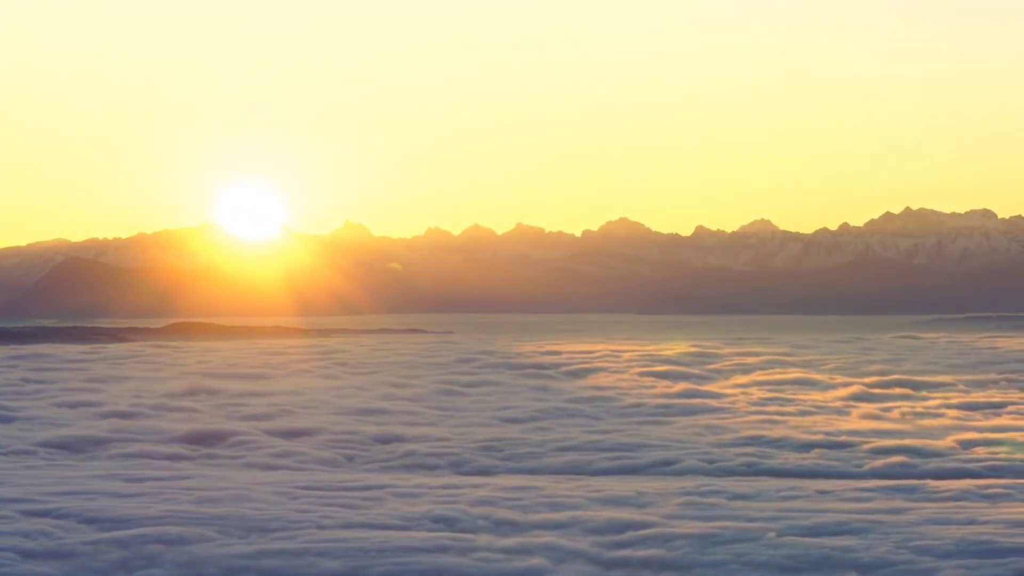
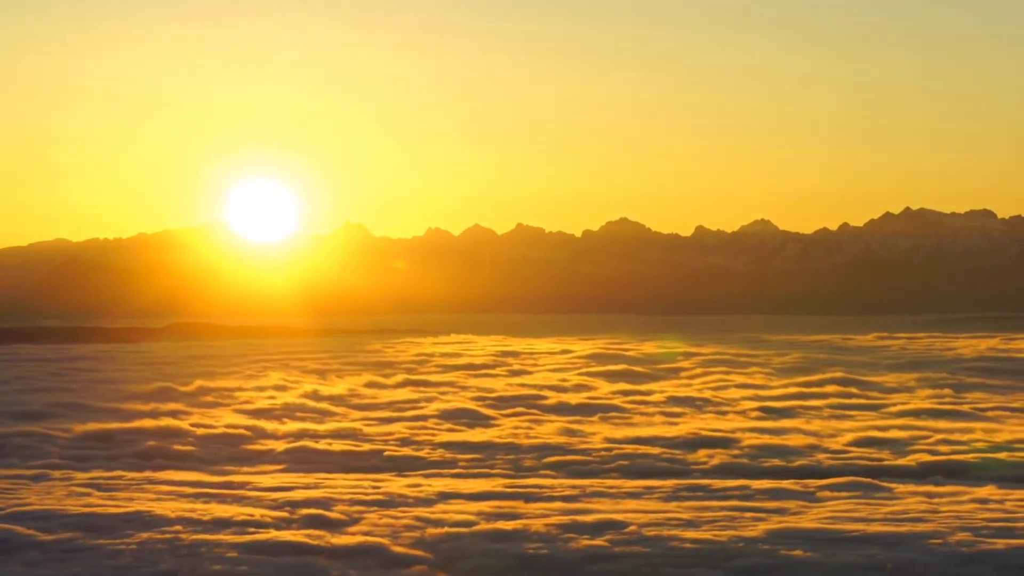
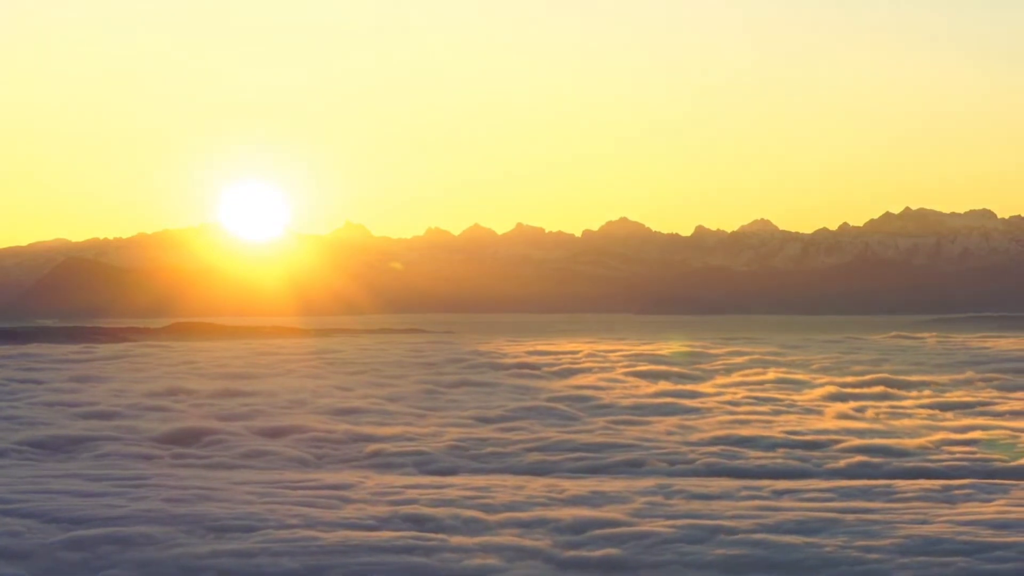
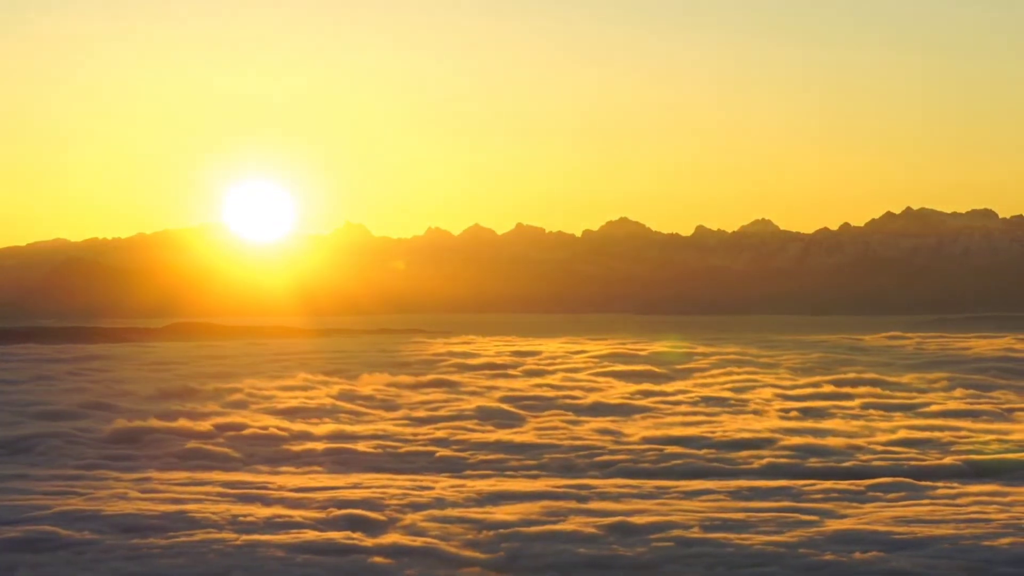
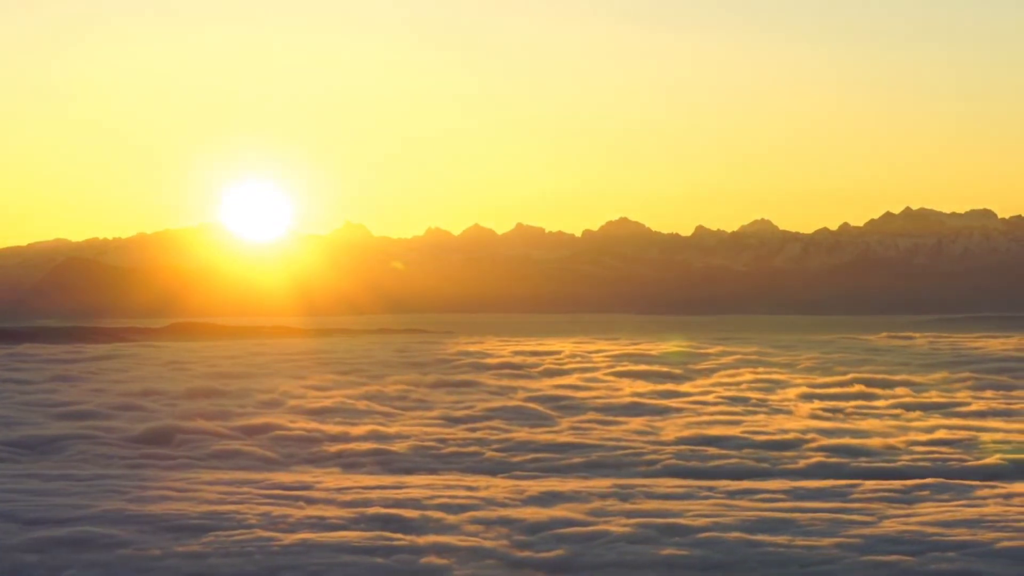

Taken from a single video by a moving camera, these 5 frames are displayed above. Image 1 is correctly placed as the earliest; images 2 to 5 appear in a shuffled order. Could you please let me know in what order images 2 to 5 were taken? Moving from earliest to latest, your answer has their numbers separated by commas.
3, 5, 4, 2
